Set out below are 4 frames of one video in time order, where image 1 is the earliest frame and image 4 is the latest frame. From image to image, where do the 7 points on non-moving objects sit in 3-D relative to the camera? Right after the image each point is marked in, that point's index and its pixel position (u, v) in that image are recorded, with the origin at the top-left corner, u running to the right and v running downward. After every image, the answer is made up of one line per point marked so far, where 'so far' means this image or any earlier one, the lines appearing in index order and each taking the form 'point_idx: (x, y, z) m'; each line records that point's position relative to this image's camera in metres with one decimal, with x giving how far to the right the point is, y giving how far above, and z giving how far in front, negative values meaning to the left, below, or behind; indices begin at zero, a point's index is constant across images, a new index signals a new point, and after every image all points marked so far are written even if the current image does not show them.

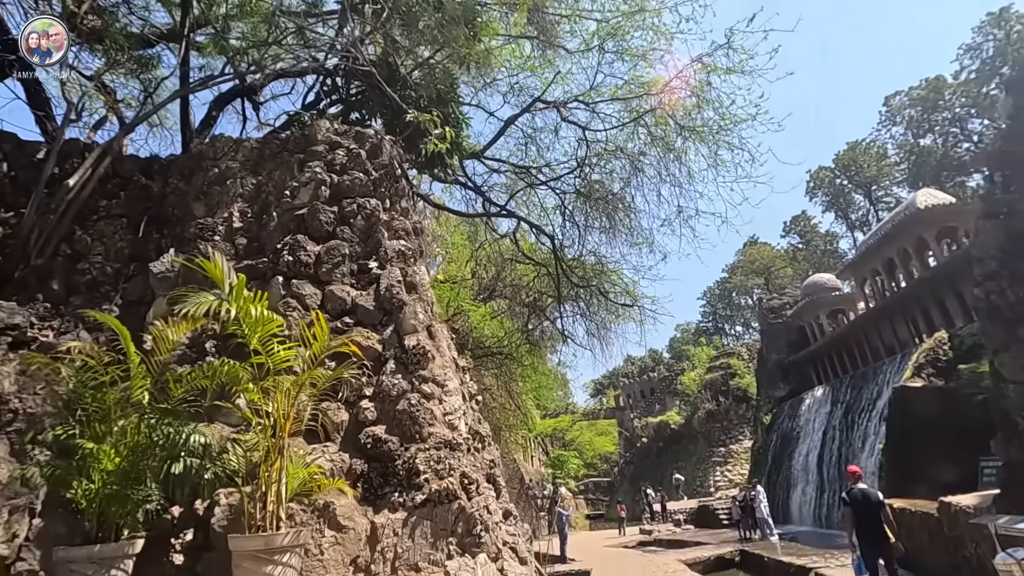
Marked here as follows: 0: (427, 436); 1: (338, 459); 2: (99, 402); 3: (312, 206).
0: (-0.5, -0.9, +3.3) m
1: (-1.0, -1.0, +3.2) m
2: (-2.2, -0.6, +2.8) m
3: (-1.6, +0.6, +4.2) m
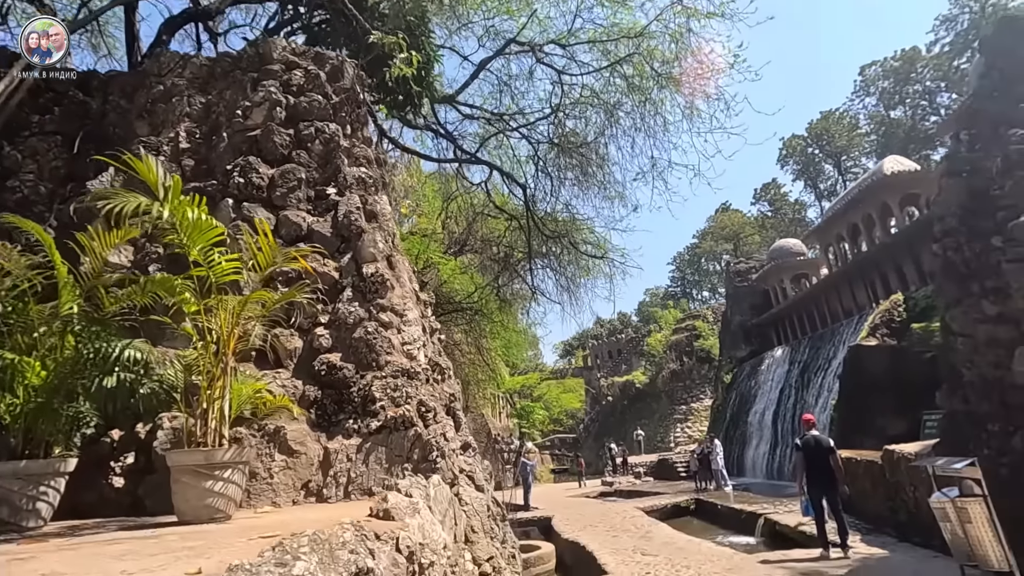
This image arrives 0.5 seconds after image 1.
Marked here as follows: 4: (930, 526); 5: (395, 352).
0: (-0.8, -0.5, +3.2) m
1: (-1.3, -0.6, +3.1) m
2: (-2.4, -0.1, +2.6) m
3: (-1.8, +1.2, +3.9) m
4: (+4.8, -2.8, +6.2) m
5: (-0.7, -0.4, +3.3) m
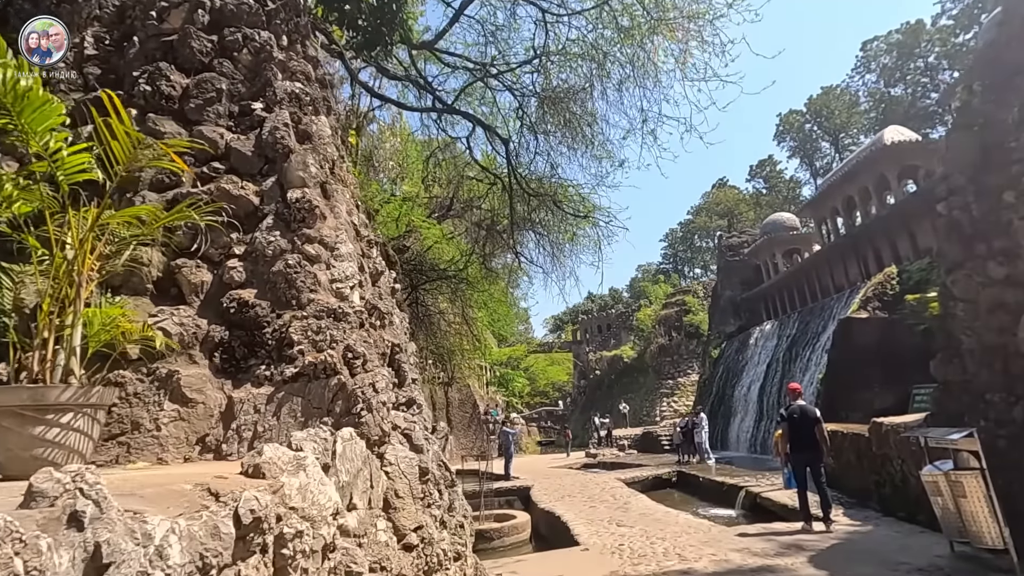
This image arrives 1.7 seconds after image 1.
0: (-1.0, -0.1, +2.7) m
1: (-1.6, -0.2, +2.6) m
2: (-2.7, +0.2, +2.1) m
3: (-2.1, +1.6, +3.4) m
4: (+4.5, -2.4, +5.9) m
5: (-1.0, 0.0, +2.8) m
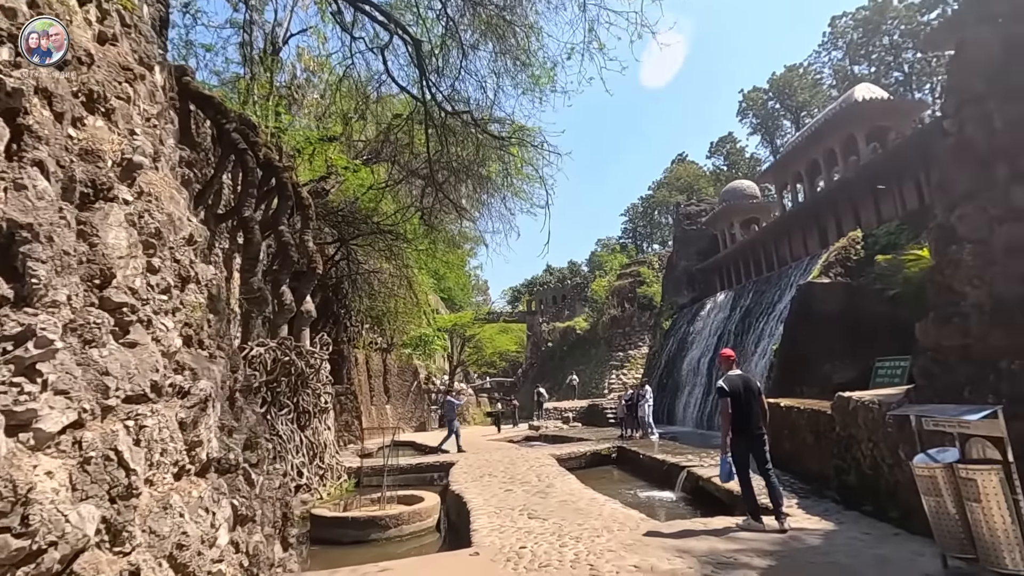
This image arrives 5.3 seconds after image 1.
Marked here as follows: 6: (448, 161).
0: (-1.8, +0.5, +1.0) m
1: (-2.3, +0.4, +0.9) m
2: (-3.4, +0.8, +0.3) m
3: (-2.8, +2.2, +1.5) m
4: (+3.4, -1.8, +4.7) m
5: (-1.8, +0.5, +1.1) m
6: (-1.1, +2.2, +7.3) m
